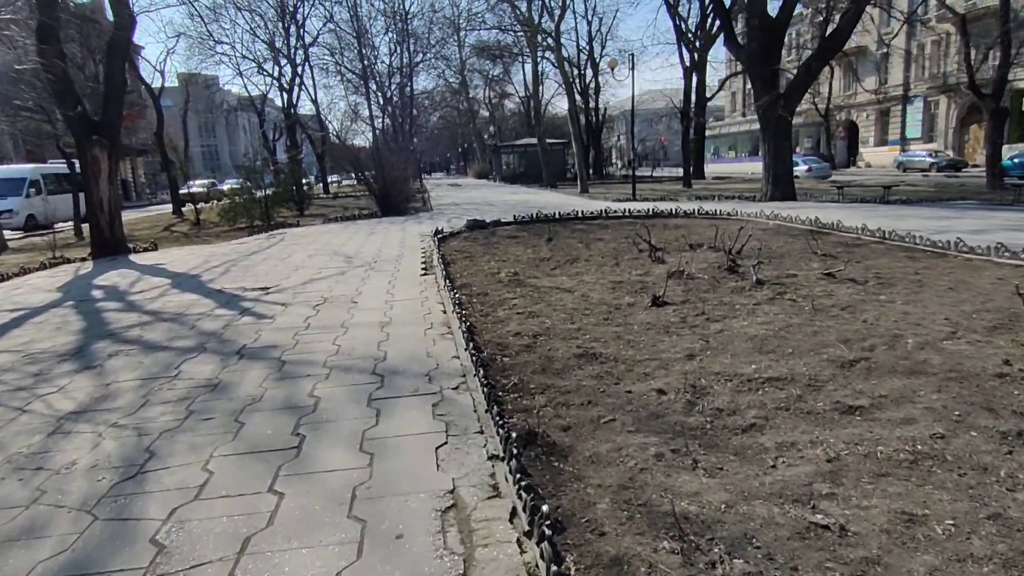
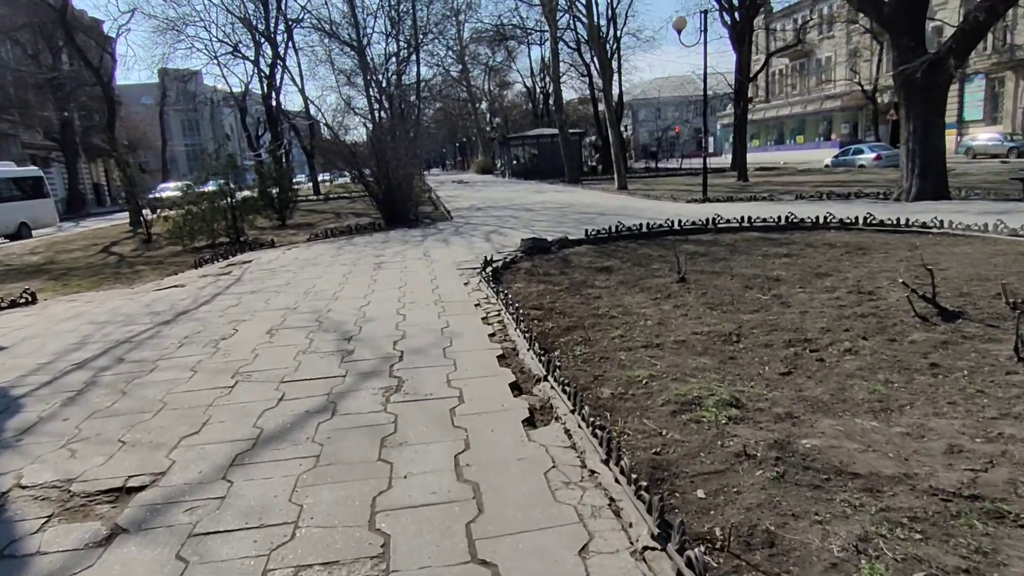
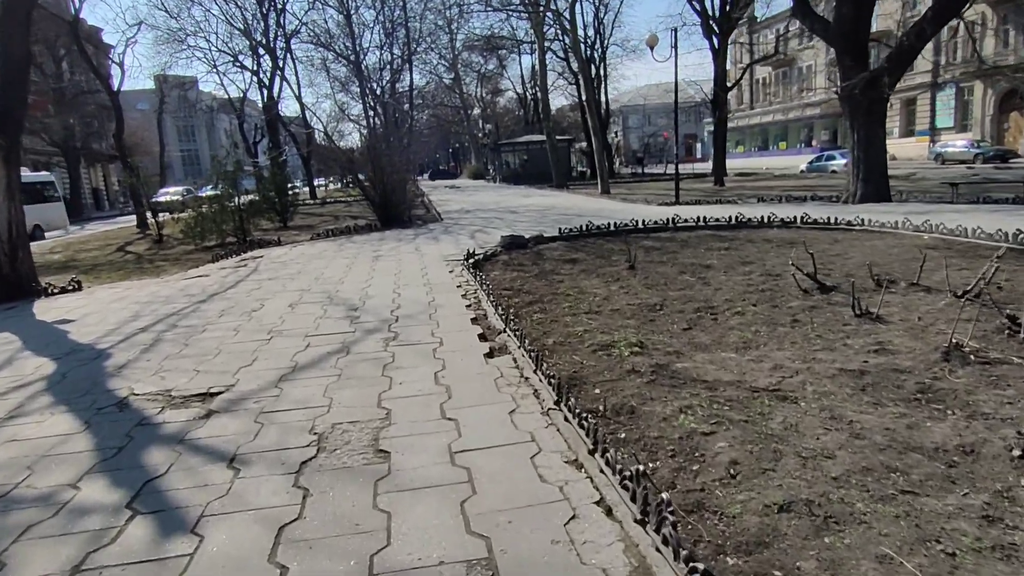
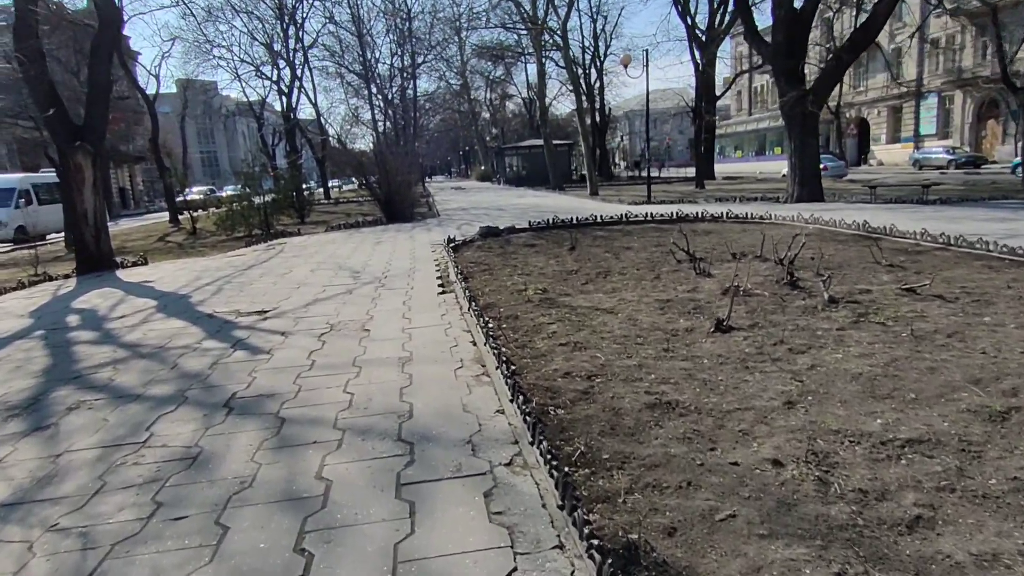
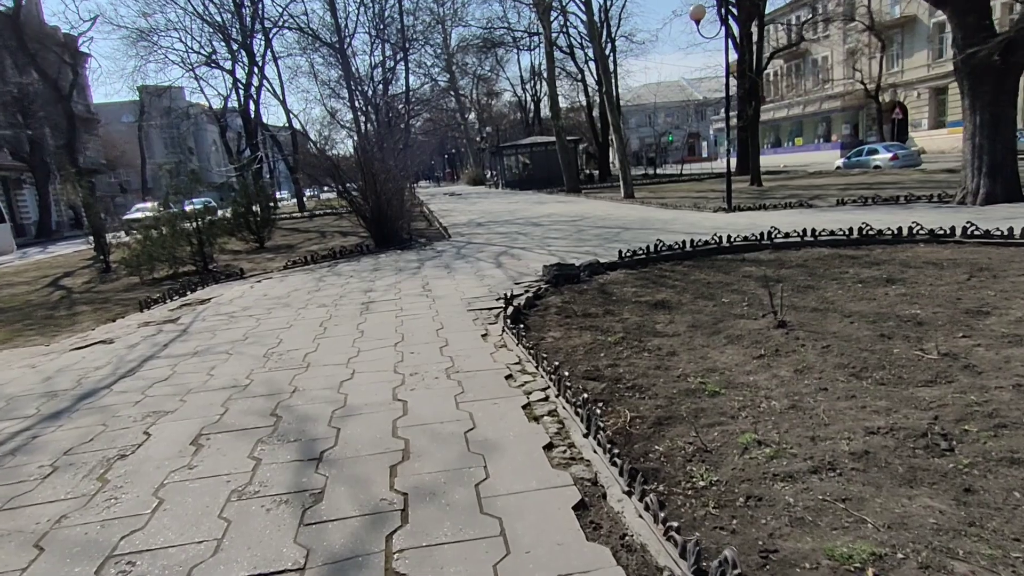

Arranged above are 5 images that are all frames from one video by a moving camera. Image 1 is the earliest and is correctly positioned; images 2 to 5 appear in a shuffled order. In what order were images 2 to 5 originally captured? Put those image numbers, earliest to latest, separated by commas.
4, 3, 2, 5
